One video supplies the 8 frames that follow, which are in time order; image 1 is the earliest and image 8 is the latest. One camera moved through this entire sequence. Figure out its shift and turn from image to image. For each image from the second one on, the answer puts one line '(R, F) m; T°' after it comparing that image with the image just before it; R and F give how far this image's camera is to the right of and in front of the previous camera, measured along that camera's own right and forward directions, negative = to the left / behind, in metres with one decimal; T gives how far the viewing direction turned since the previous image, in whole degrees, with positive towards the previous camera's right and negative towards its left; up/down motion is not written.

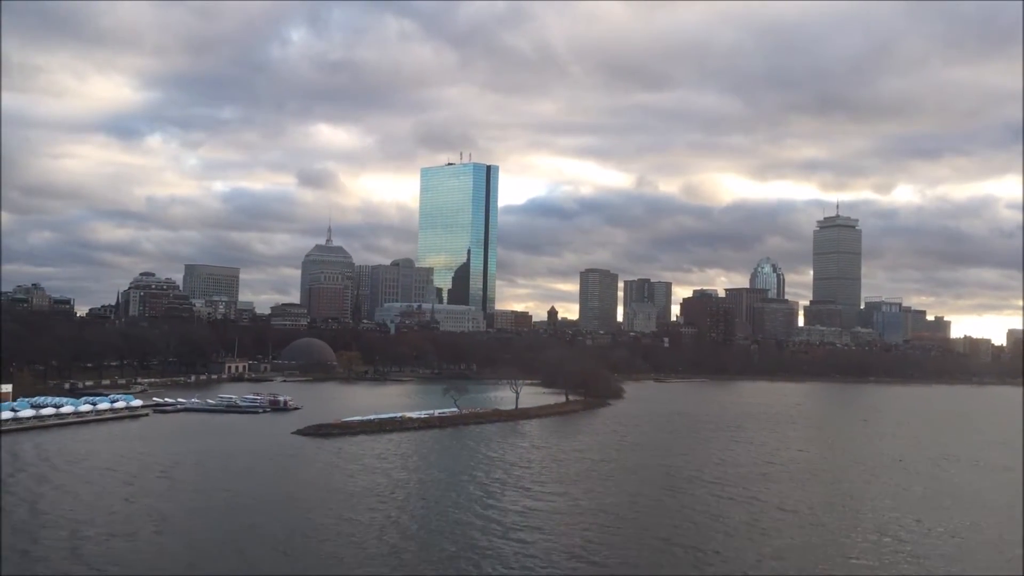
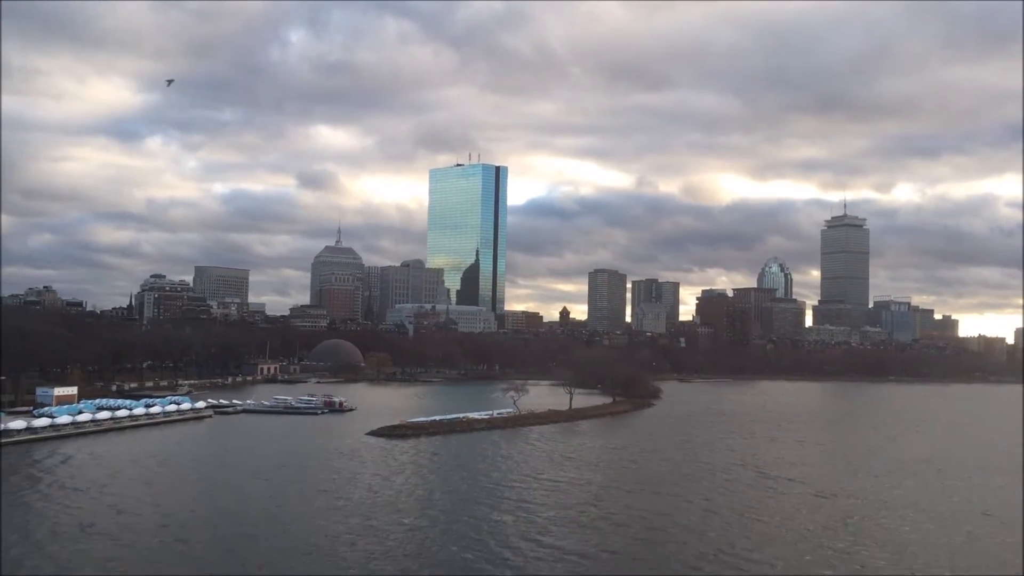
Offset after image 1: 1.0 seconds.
(-0.8, 0.0) m; 0°
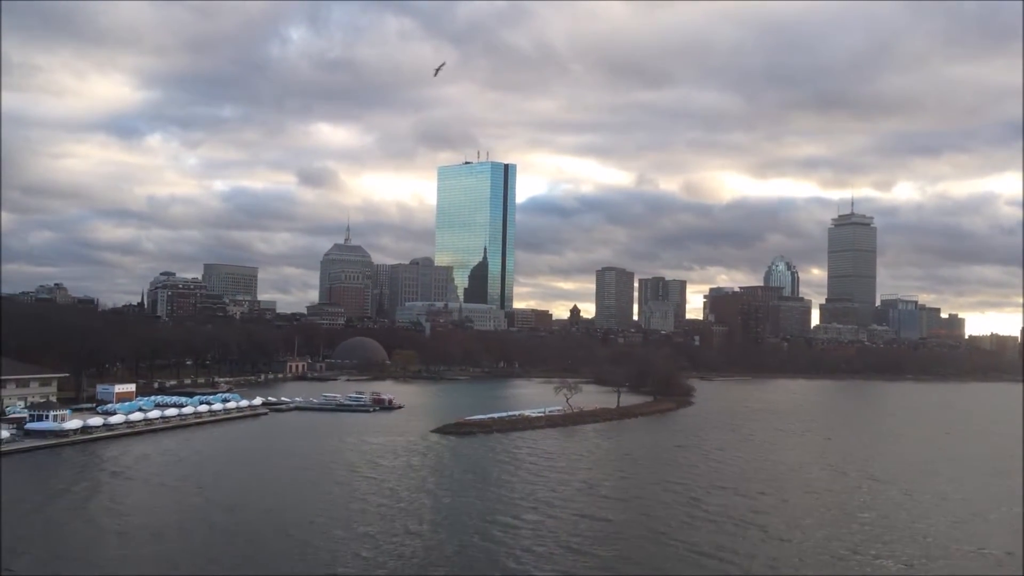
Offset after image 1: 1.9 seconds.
(-0.7, 0.0) m; 0°
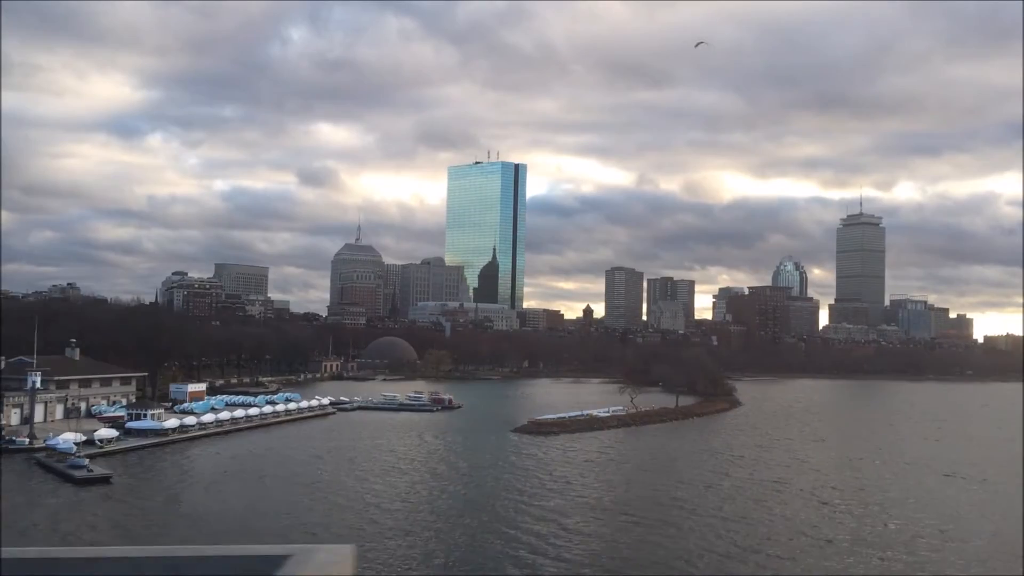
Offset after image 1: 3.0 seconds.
(-0.9, 0.0) m; 0°
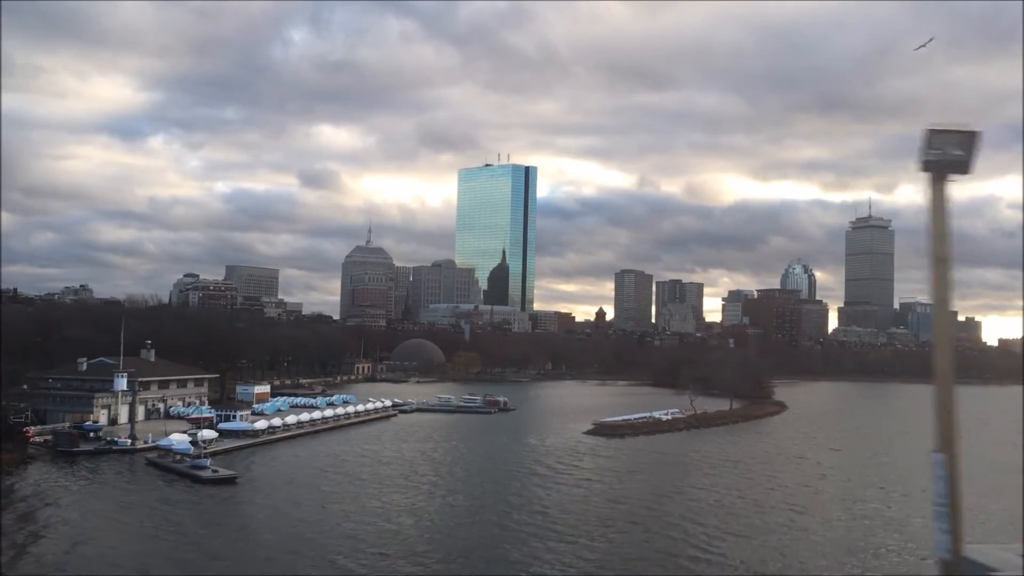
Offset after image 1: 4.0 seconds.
(-0.8, 0.0) m; 0°
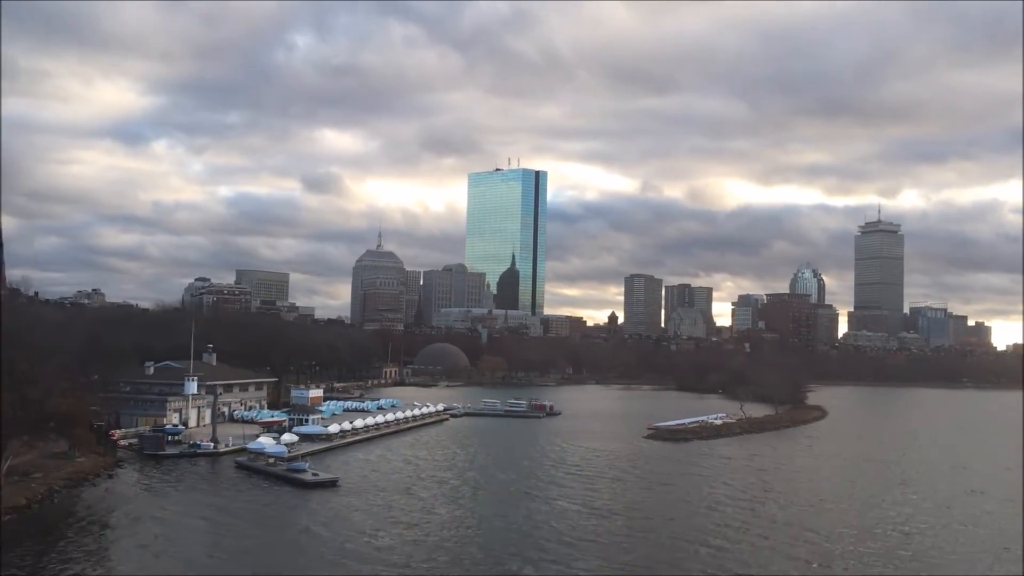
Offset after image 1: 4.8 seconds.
(-0.6, 0.0) m; 0°
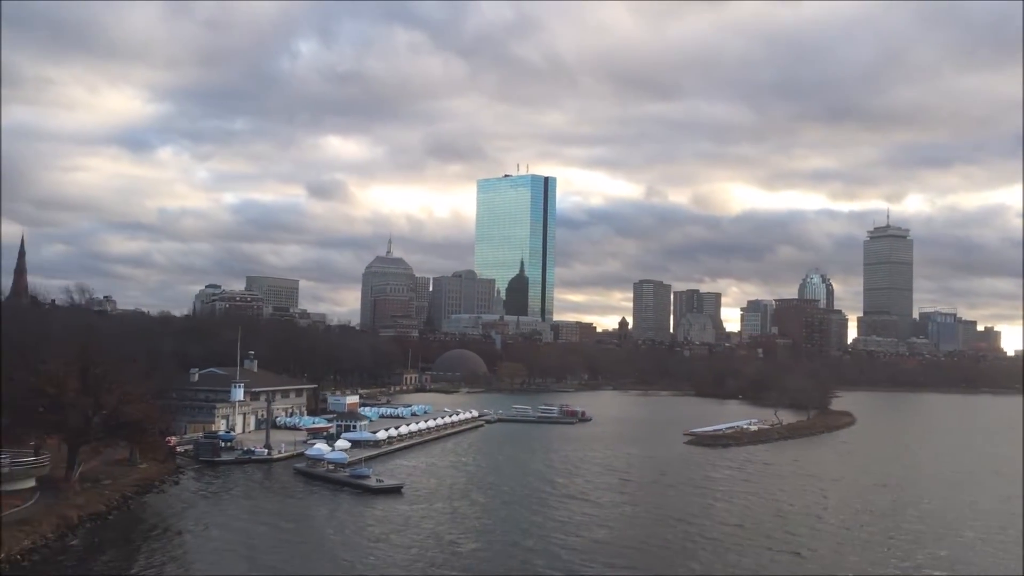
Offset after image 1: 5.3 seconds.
(-0.4, 0.0) m; 0°
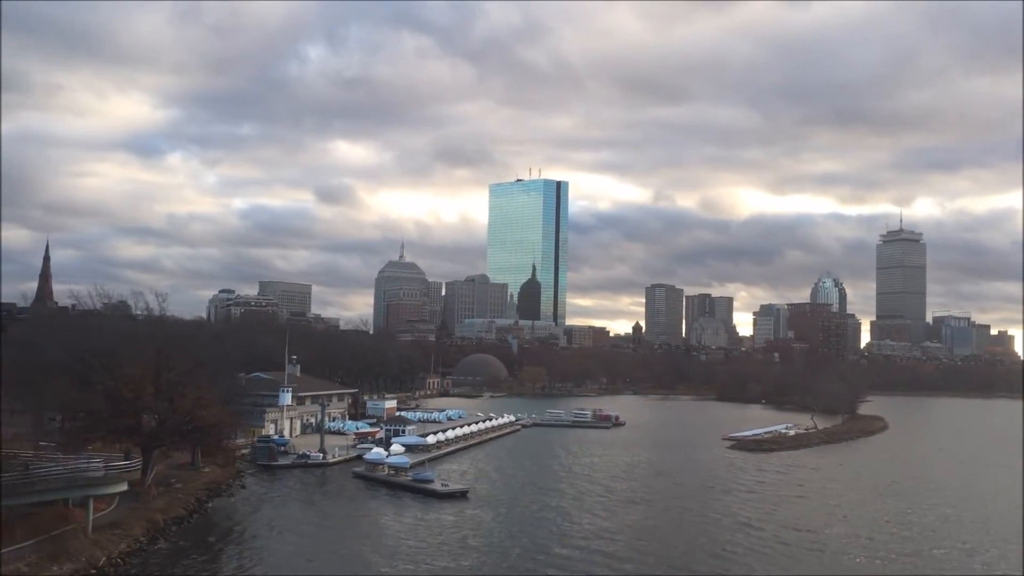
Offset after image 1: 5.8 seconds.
(-0.4, 0.0) m; -1°
